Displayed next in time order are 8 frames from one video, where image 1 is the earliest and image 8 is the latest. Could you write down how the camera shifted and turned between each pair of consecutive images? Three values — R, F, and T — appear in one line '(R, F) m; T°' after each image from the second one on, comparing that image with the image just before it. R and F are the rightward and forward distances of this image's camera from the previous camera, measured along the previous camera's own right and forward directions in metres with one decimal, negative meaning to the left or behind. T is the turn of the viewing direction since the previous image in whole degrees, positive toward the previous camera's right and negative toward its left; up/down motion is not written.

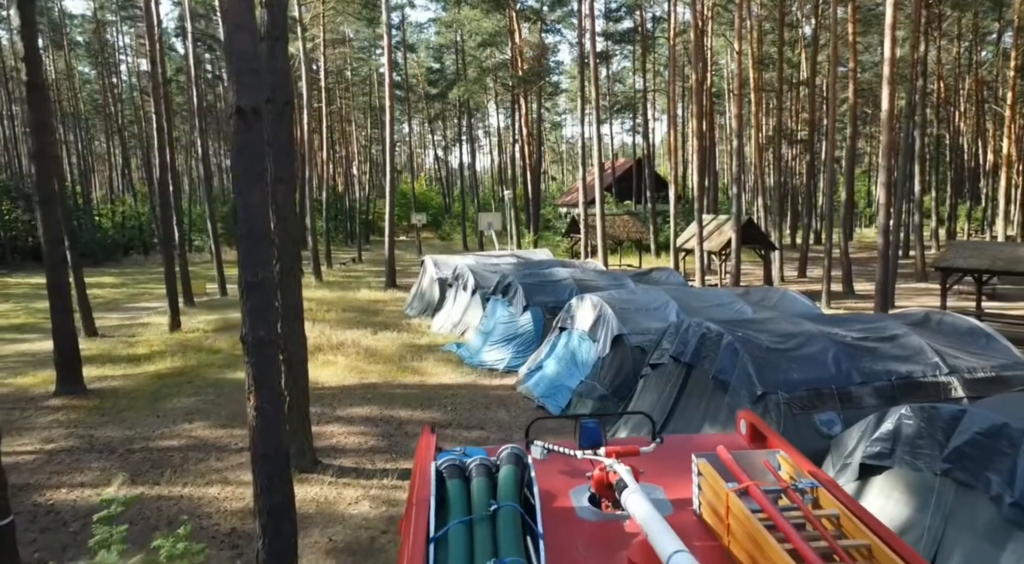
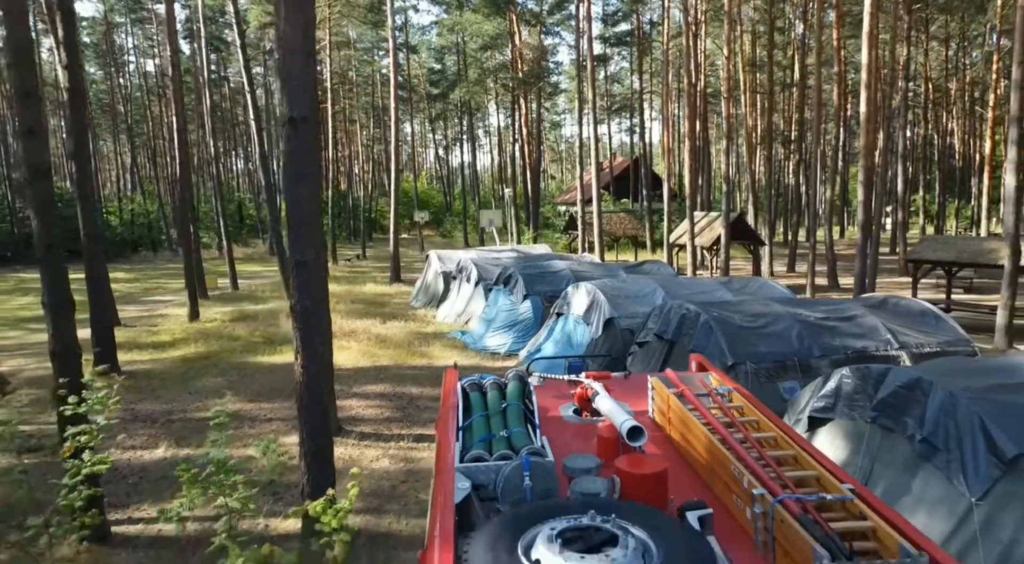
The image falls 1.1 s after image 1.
(0.0, -1.2) m; 0°
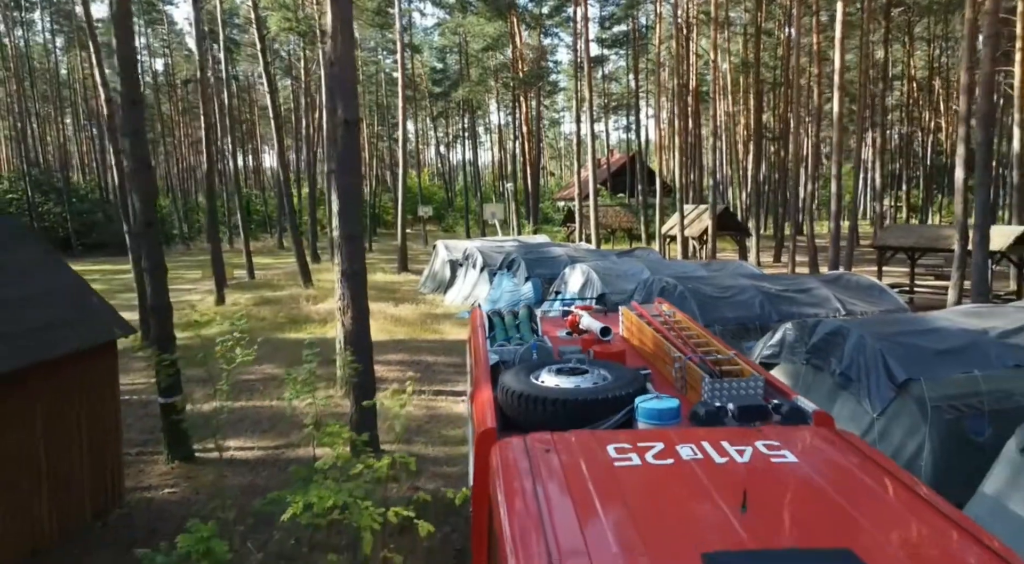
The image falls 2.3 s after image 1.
(-0.1, -1.8) m; 0°
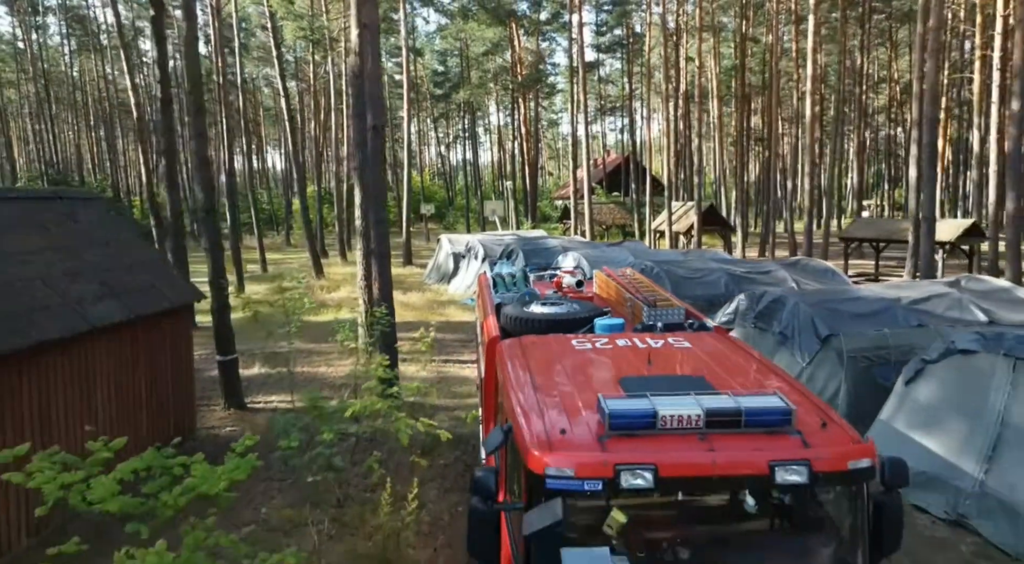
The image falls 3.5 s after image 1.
(0.0, -1.8) m; 0°
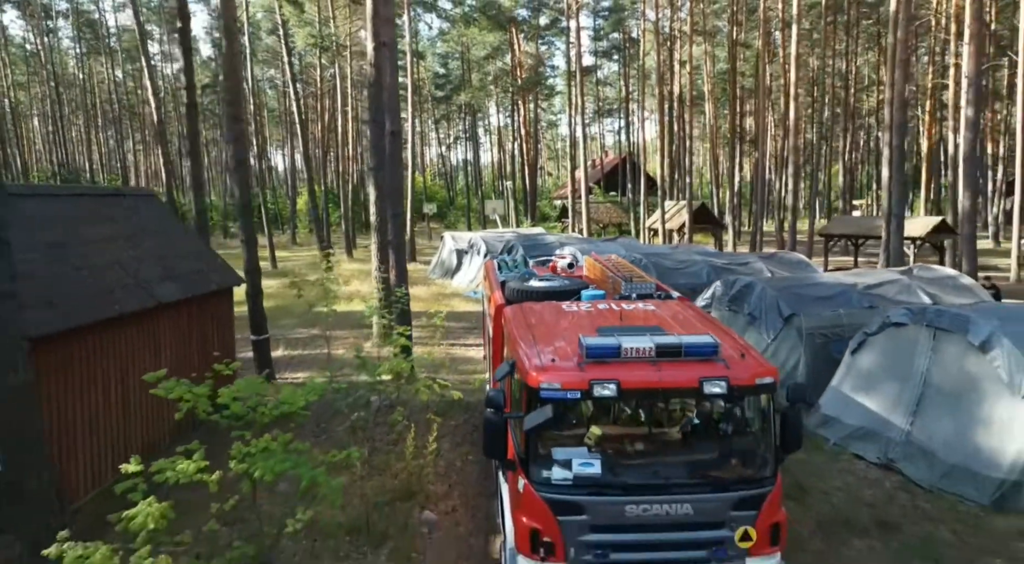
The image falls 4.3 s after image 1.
(0.0, -1.4) m; 0°
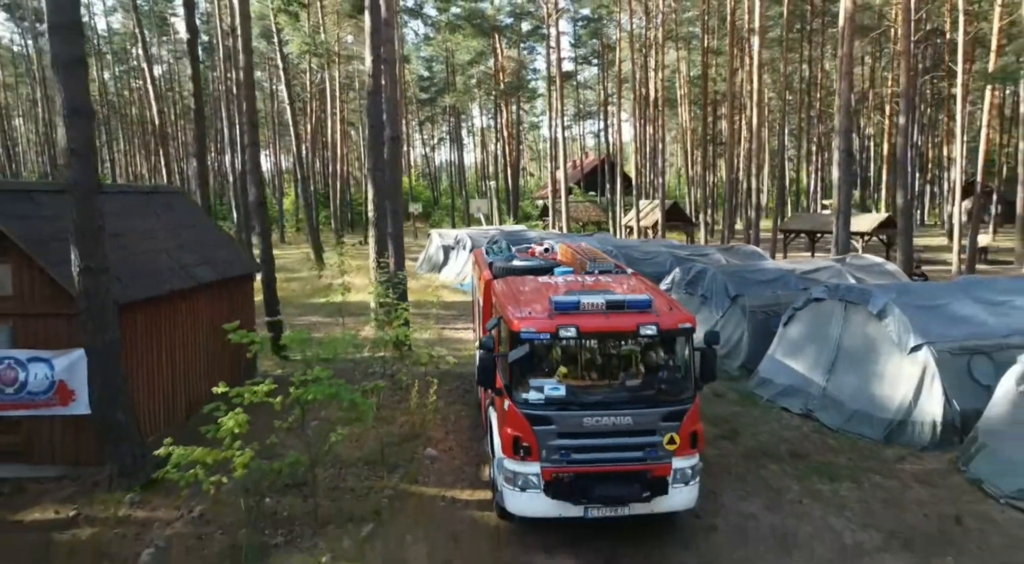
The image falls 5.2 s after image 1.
(0.0, -1.7) m; +1°
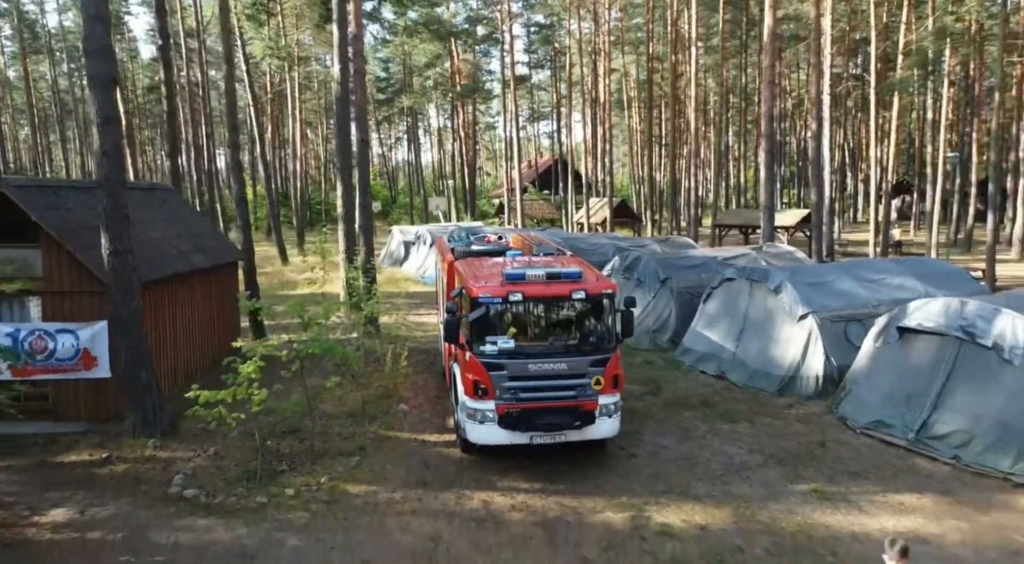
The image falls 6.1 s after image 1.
(0.0, -1.7) m; +3°
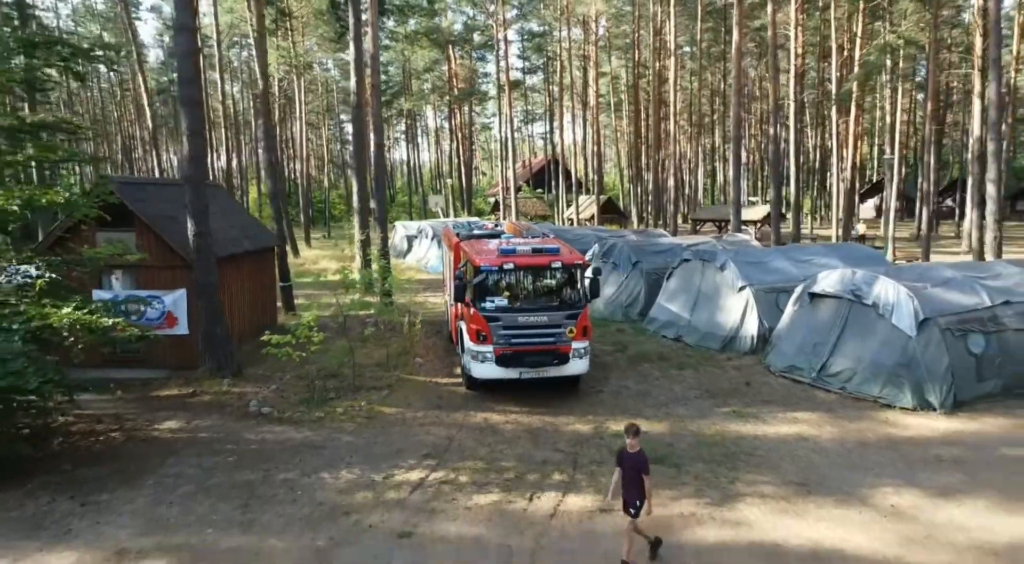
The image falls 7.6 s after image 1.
(0.0, -2.6) m; 0°
